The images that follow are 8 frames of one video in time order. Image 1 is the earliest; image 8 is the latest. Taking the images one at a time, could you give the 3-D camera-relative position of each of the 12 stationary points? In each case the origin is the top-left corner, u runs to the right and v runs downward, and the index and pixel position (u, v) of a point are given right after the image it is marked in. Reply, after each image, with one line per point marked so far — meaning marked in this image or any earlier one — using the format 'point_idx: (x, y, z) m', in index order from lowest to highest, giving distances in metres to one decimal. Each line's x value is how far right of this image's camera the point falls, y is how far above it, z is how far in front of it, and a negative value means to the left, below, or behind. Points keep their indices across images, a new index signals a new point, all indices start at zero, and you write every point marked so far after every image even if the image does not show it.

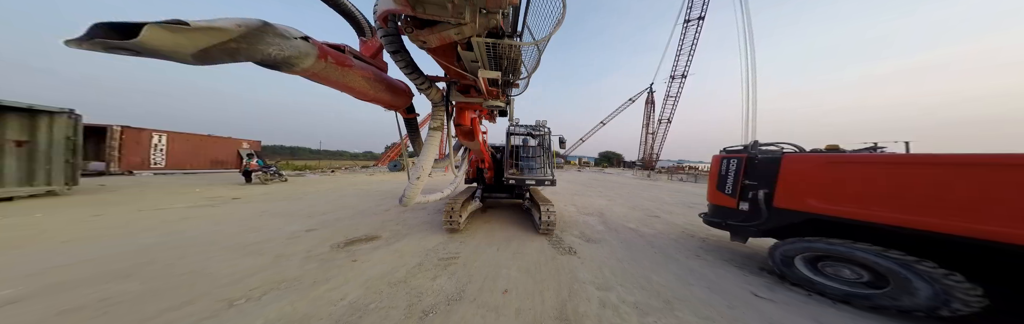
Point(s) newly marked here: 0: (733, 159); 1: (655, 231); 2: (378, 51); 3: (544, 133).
0: (+3.0, +0.1, +2.2) m
1: (+3.2, -1.5, +3.6) m
2: (-1.7, +1.5, +2.2) m
3: (+1.0, +0.9, +4.6) m
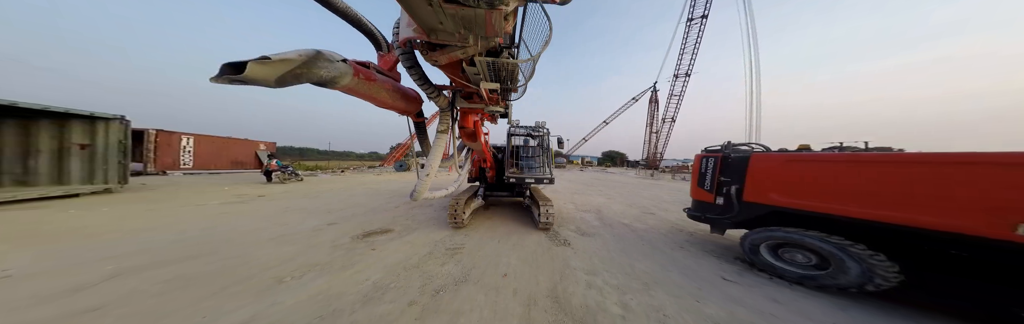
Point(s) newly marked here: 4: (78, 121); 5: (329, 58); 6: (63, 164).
0: (+3.0, +0.1, +2.4) m
1: (+3.2, -1.5, +3.9) m
2: (-1.7, +1.5, +2.6) m
3: (+1.0, +0.9, +4.9) m
4: (-14.1, +1.3, +5.6) m
5: (-1.8, +1.1, +2.0) m
6: (-13.8, 0.0, +5.3) m
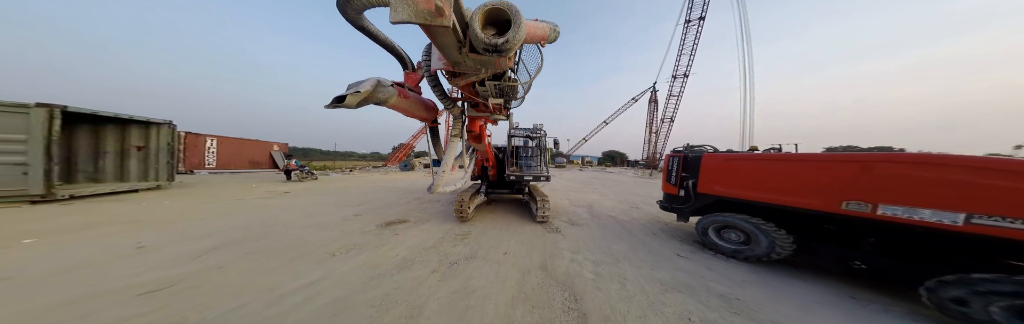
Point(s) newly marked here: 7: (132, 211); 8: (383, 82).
0: (+2.9, +0.1, +3.0) m
1: (+3.2, -1.5, +4.4) m
2: (-1.7, +1.5, +3.1) m
3: (+1.0, +0.9, +5.4) m
4: (-14.1, +1.3, +6.2) m
5: (-1.8, +1.1, +2.5) m
6: (-13.8, 0.0, +6.0) m
7: (-9.0, -1.2, +4.0) m
8: (-1.8, +1.2, +2.5) m
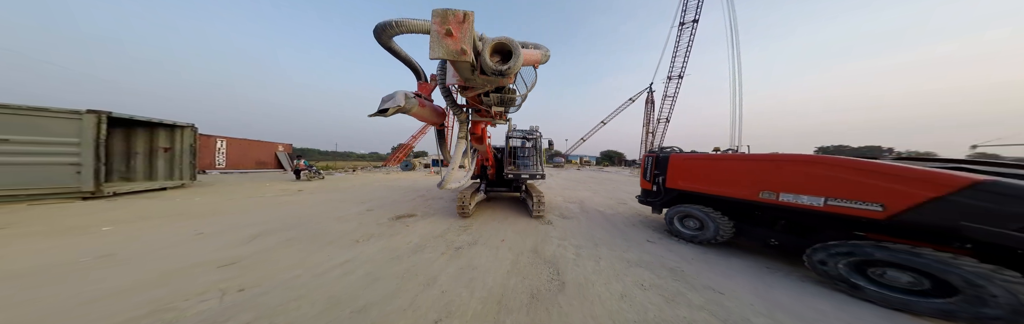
0: (+2.9, +0.1, +3.5) m
1: (+3.1, -1.5, +4.9) m
2: (-1.8, +1.5, +3.6) m
3: (+0.9, +0.9, +5.9) m
4: (-14.2, +1.3, +6.7) m
5: (-1.9, +1.1, +3.0) m
6: (-13.9, -0.1, +6.4) m
7: (-9.1, -1.2, +4.4) m
8: (-1.9, +1.2, +3.0) m
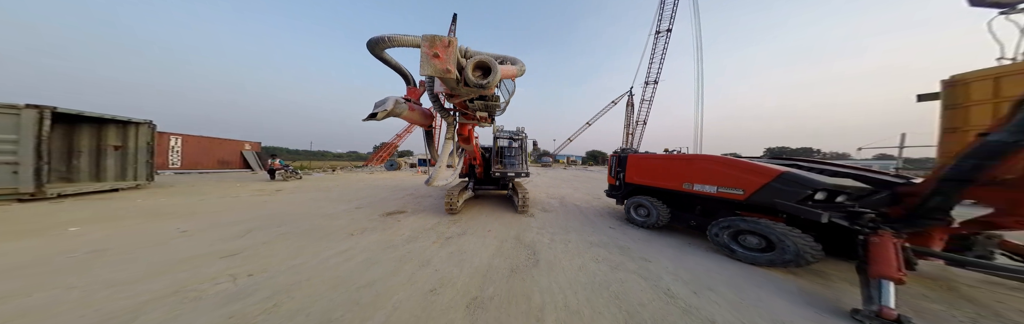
0: (+2.5, +0.1, +4.1) m
1: (+2.6, -1.5, +5.5) m
2: (-2.2, +1.6, +3.9) m
3: (+0.4, +0.9, +6.4) m
4: (-14.7, +1.3, +6.0) m
5: (-2.2, +1.2, +3.3) m
6: (-14.4, 0.0, +5.8) m
7: (-9.4, -1.2, +4.1) m
8: (-2.2, +1.2, +3.3) m
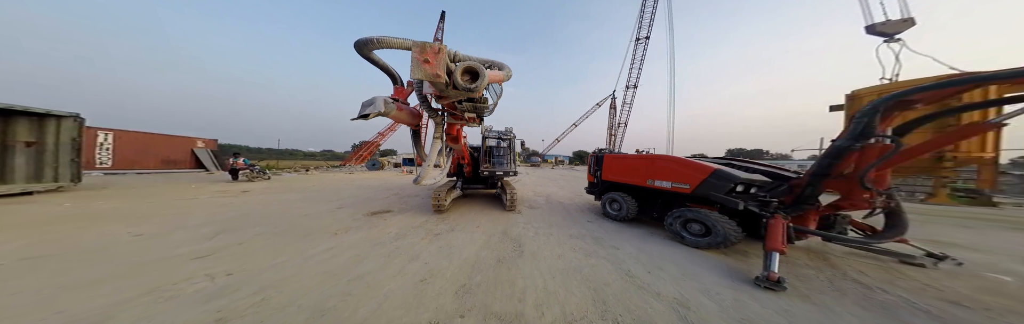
0: (+2.2, +0.2, +4.5) m
1: (+2.2, -1.4, +5.9) m
2: (-2.5, +1.6, +3.9) m
3: (-0.1, +0.9, +6.6) m
4: (-15.2, +1.4, +5.1) m
5: (-2.4, +1.2, +3.3) m
6: (-14.8, 0.0, +4.9) m
7: (-9.8, -1.1, +3.6) m
8: (-2.5, +1.2, +3.3) m
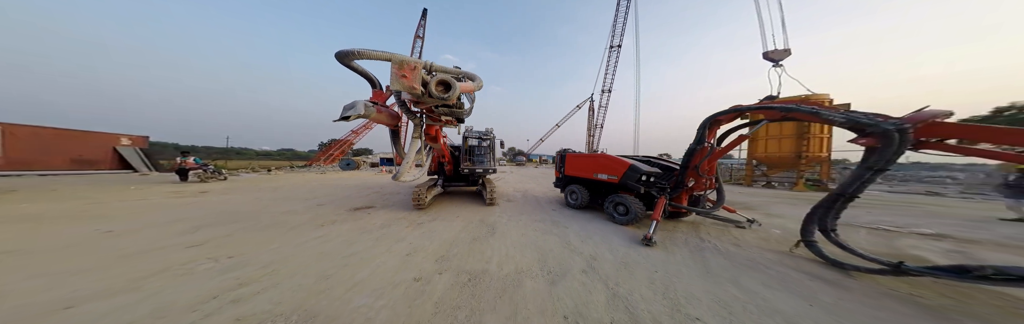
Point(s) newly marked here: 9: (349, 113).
0: (+1.4, +0.2, +5.3) m
1: (+1.3, -1.4, +6.7) m
2: (-3.1, +1.6, +4.2) m
3: (-1.1, +1.0, +7.1) m
4: (-15.9, +1.4, +4.2) m
5: (-3.0, +1.2, +3.6) m
6: (-15.5, +0.1, +4.0) m
7: (-10.3, -1.1, +3.2) m
8: (-3.1, +1.3, +3.7) m
9: (-3.2, +1.0, +3.4) m
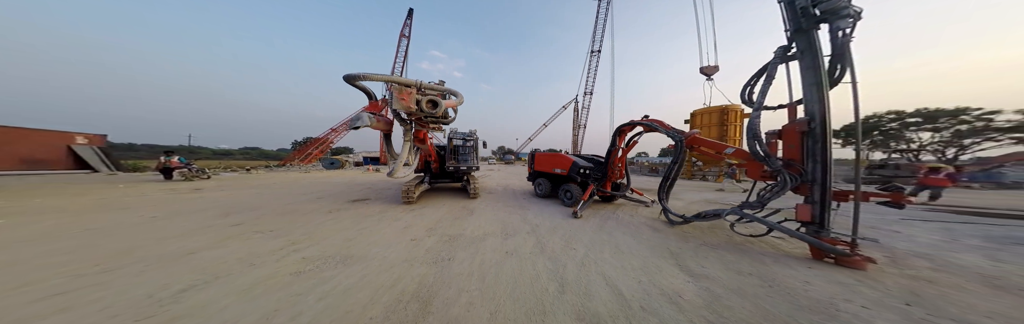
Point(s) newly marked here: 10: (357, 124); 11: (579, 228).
0: (+0.6, +0.3, +6.3) m
1: (+0.4, -1.3, +7.8) m
2: (-3.9, +1.7, +5.0) m
3: (-2.0, +1.1, +8.0) m
4: (-16.6, +1.4, +4.1) m
5: (-3.7, +1.3, +4.4) m
6: (-16.2, 0.0, +4.0) m
7: (-11.0, -1.1, +3.6) m
8: (-3.8, +1.3, +4.4) m
9: (-3.9, +1.0, +4.1) m
10: (-3.8, +1.0, +4.1) m
11: (+1.2, -1.2, +3.1) m
